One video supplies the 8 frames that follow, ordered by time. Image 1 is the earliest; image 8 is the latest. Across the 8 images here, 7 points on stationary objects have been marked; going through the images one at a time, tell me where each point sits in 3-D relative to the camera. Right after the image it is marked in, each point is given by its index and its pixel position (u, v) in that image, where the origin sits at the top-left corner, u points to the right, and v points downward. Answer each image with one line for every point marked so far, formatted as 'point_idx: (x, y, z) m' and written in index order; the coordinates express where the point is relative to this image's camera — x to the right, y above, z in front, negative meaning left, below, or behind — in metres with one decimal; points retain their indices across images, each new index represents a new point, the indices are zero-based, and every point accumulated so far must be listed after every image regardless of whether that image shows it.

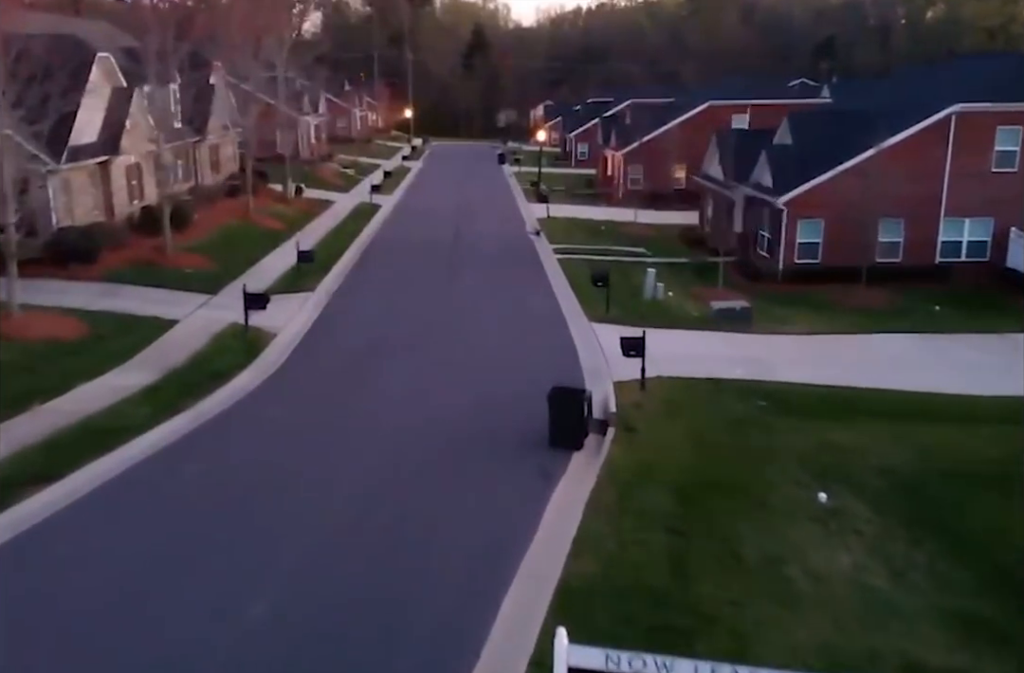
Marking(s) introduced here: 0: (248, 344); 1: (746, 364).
0: (-5.1, -0.1, +18.5) m
1: (+4.4, -0.5, +18.2) m
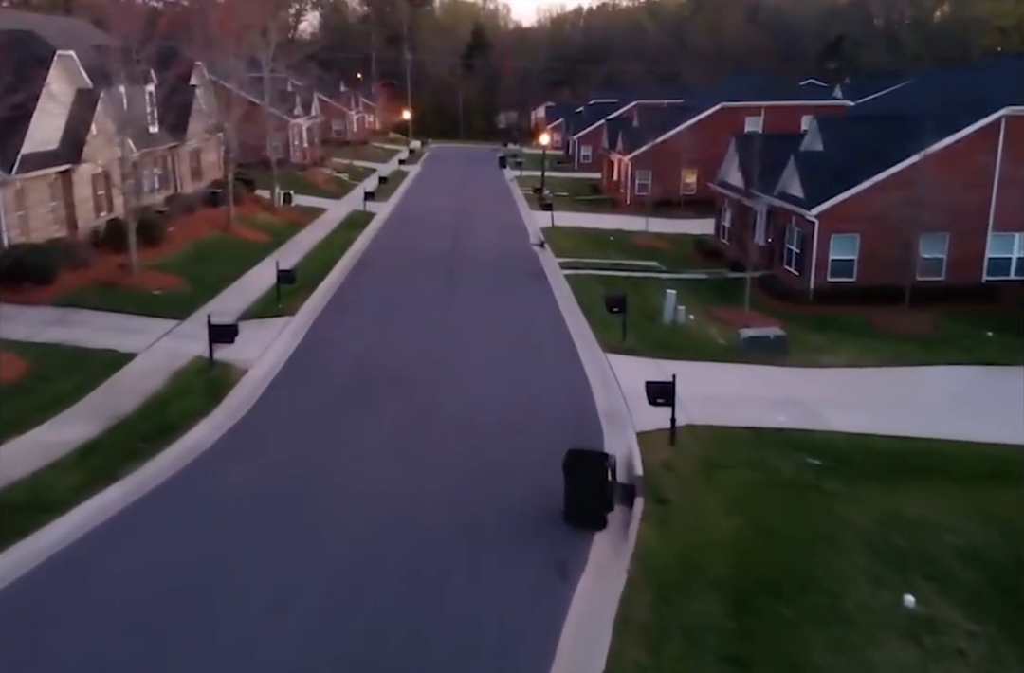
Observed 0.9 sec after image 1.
0: (-5.0, -0.8, +16.0) m
1: (+4.5, -1.2, +15.8) m
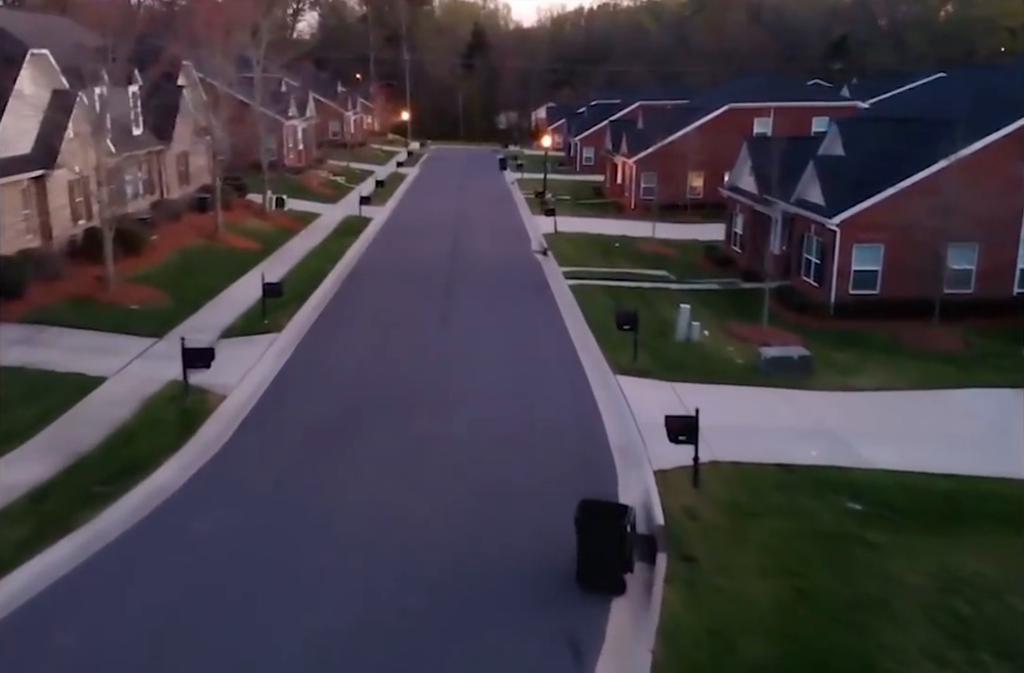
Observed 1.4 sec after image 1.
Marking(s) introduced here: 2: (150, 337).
0: (-4.9, -1.2, +14.6) m
1: (+4.6, -1.5, +14.3) m
2: (-7.1, 0.0, +18.8) m
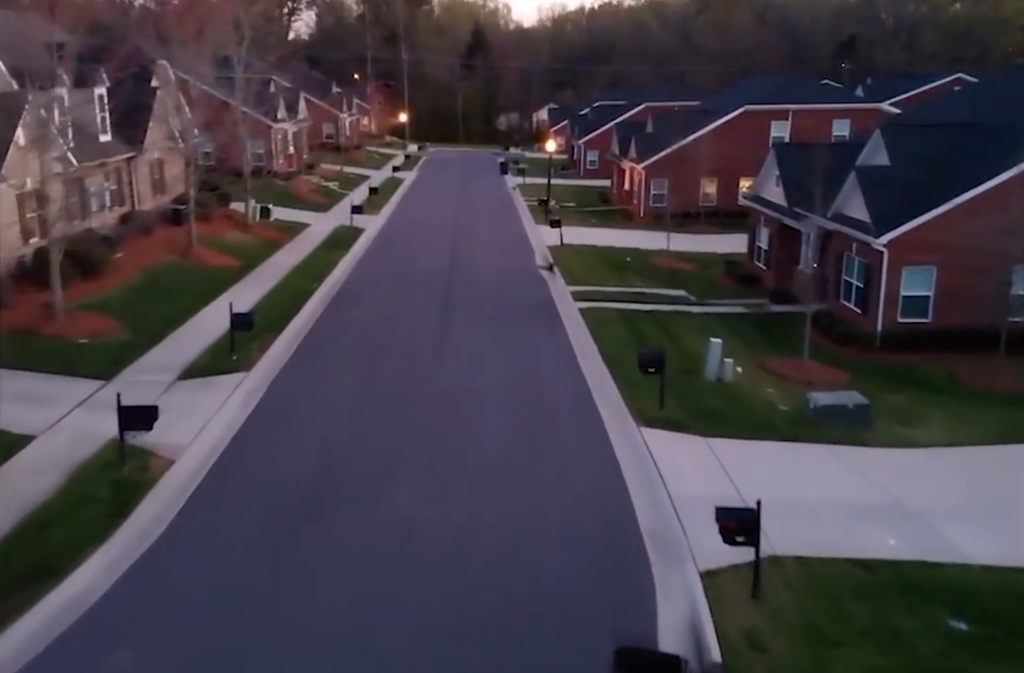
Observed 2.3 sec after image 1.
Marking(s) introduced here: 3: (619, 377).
0: (-4.8, -1.9, +12.0) m
1: (+4.6, -2.2, +11.7) m
2: (-7.0, -0.7, +16.1) m
3: (+1.9, -0.7, +17.2) m
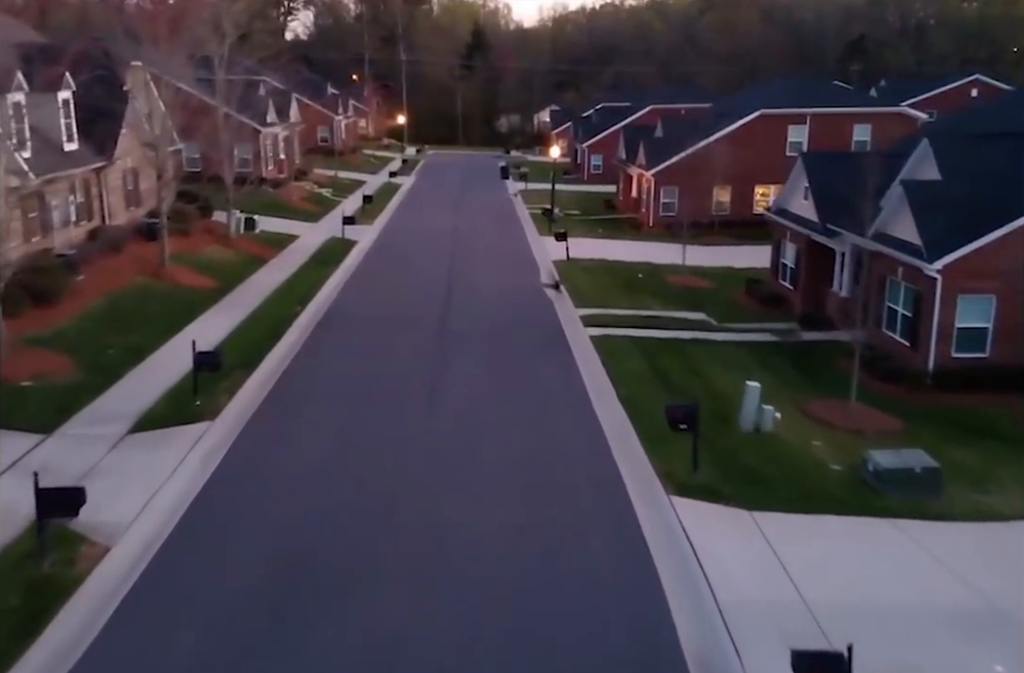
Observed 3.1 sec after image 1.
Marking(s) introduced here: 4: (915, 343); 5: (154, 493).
0: (-4.8, -2.5, +9.7) m
1: (+4.7, -2.9, +9.4) m
2: (-6.9, -1.4, +13.8) m
3: (+2.0, -1.4, +14.9) m
4: (+7.6, -0.1, +18.1) m
5: (-4.6, -2.0, +12.4) m
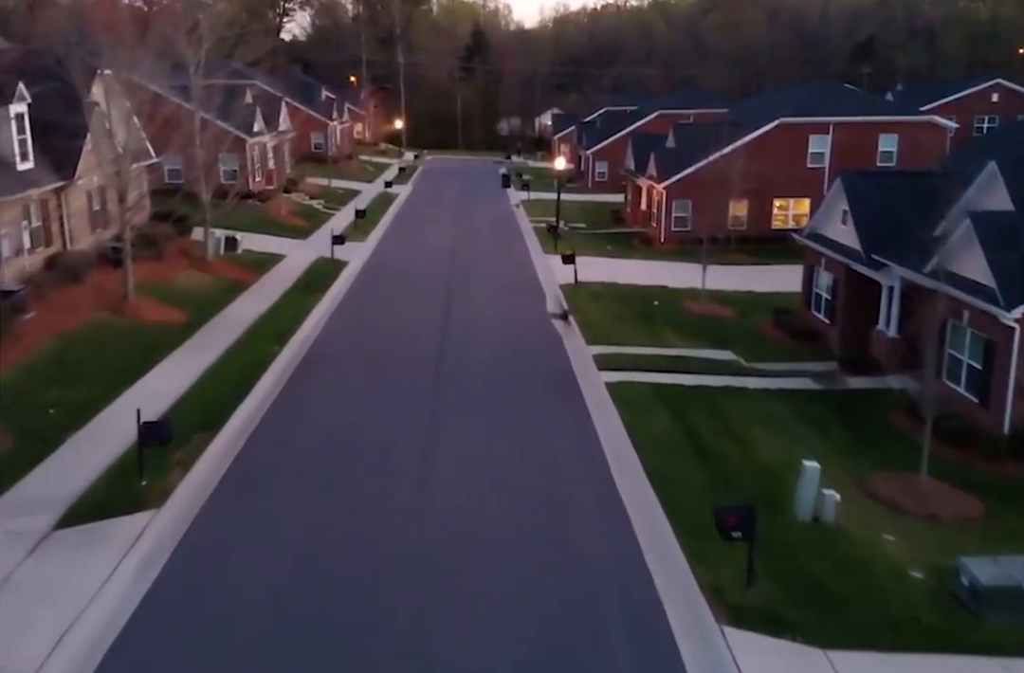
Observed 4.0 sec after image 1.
0: (-4.6, -3.5, +7.1) m
1: (+4.8, -3.8, +6.9) m
2: (-6.8, -2.3, +11.3) m
3: (+2.1, -2.3, +12.4) m
4: (+7.7, -1.0, +15.6) m
5: (-4.5, -2.9, +9.9) m
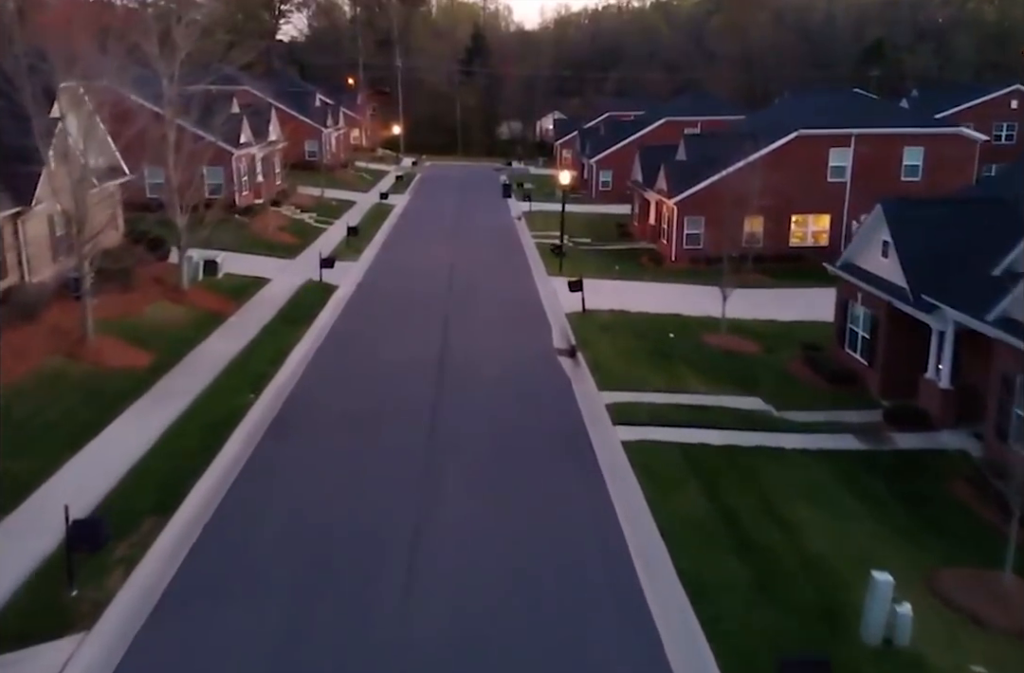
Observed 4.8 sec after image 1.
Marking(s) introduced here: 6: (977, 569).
0: (-4.6, -4.4, +4.9) m
1: (+4.9, -4.7, +4.7) m
2: (-6.7, -3.2, +9.1) m
3: (+2.2, -3.2, +10.1) m
4: (+7.8, -1.9, +13.4) m
5: (-4.4, -3.8, +7.7) m
6: (+5.9, -2.8, +12.1) m
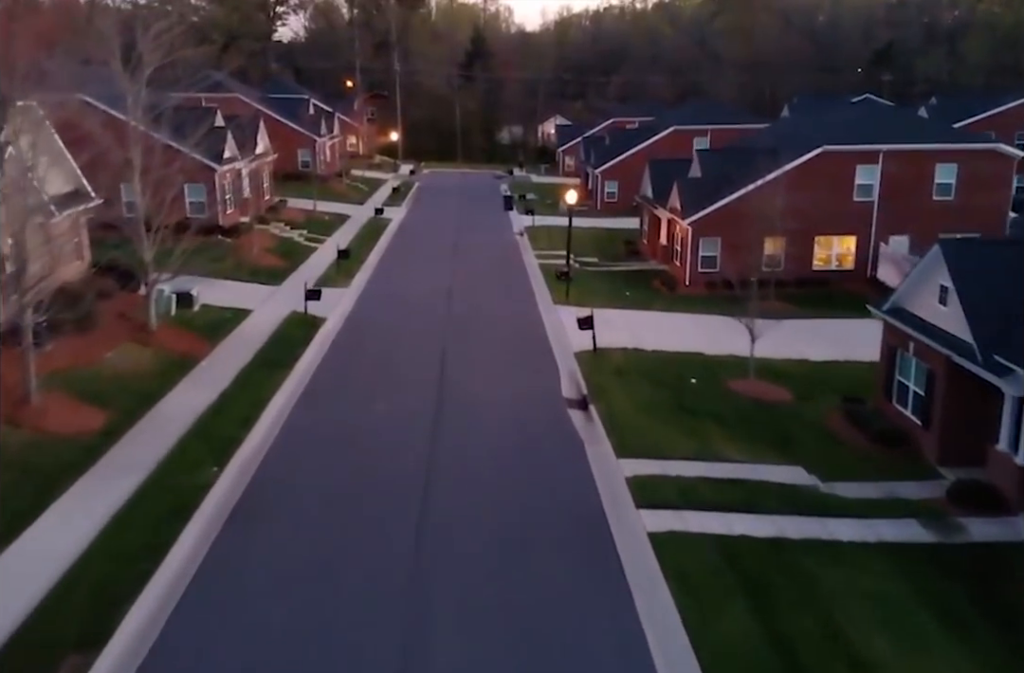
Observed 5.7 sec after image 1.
0: (-4.5, -5.4, +2.5) m
1: (+5.0, -5.8, +2.2) m
2: (-6.6, -4.3, +6.6) m
3: (+2.3, -4.3, +7.7) m
4: (+7.9, -3.0, +10.9) m
5: (-4.3, -4.8, +5.2) m
6: (+5.9, -3.9, +9.7) m
